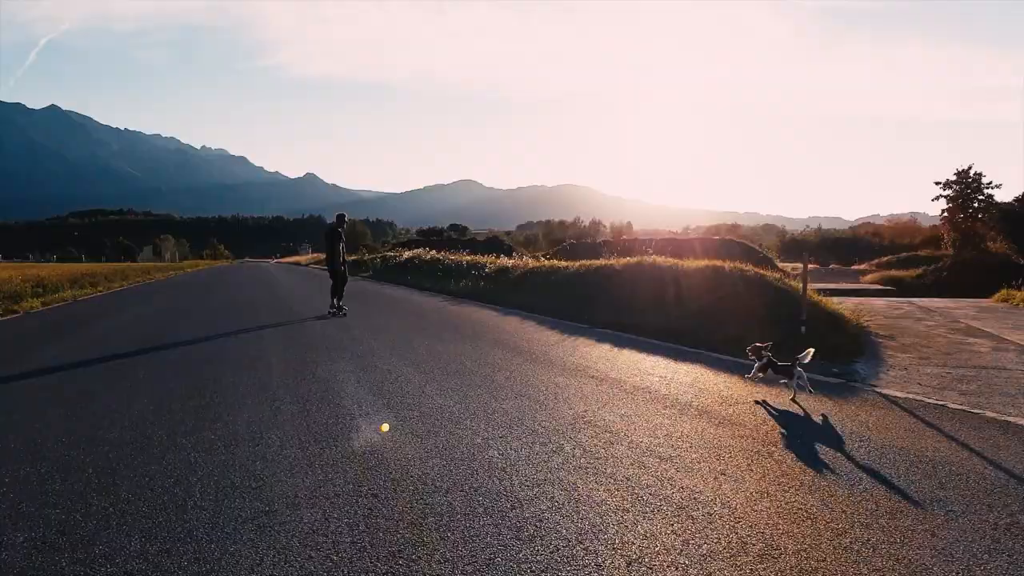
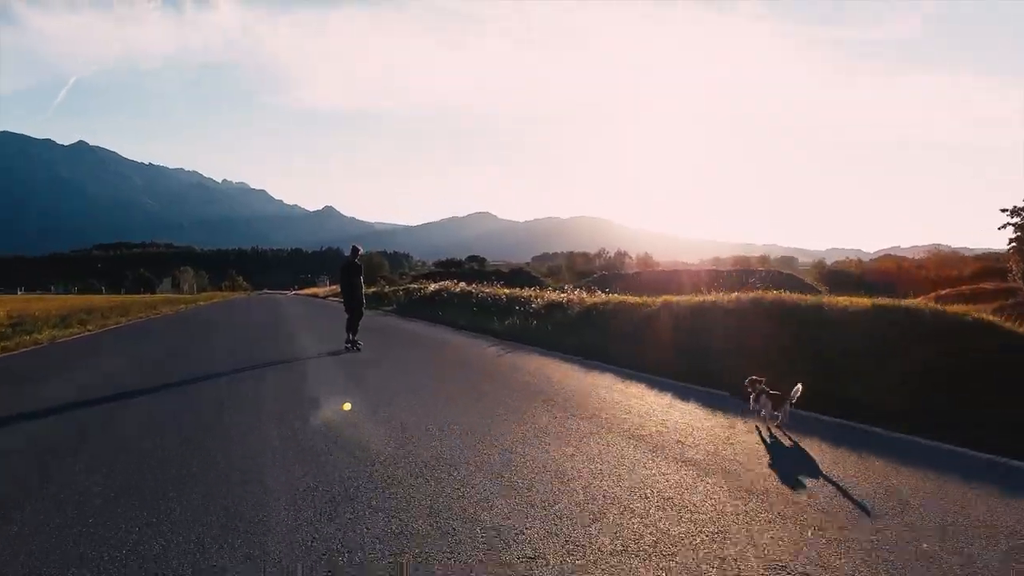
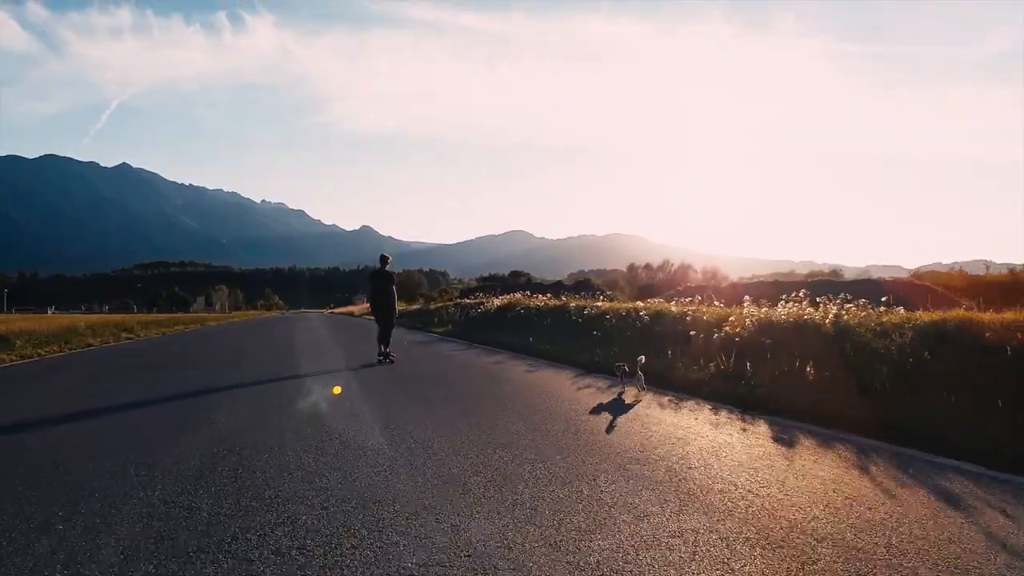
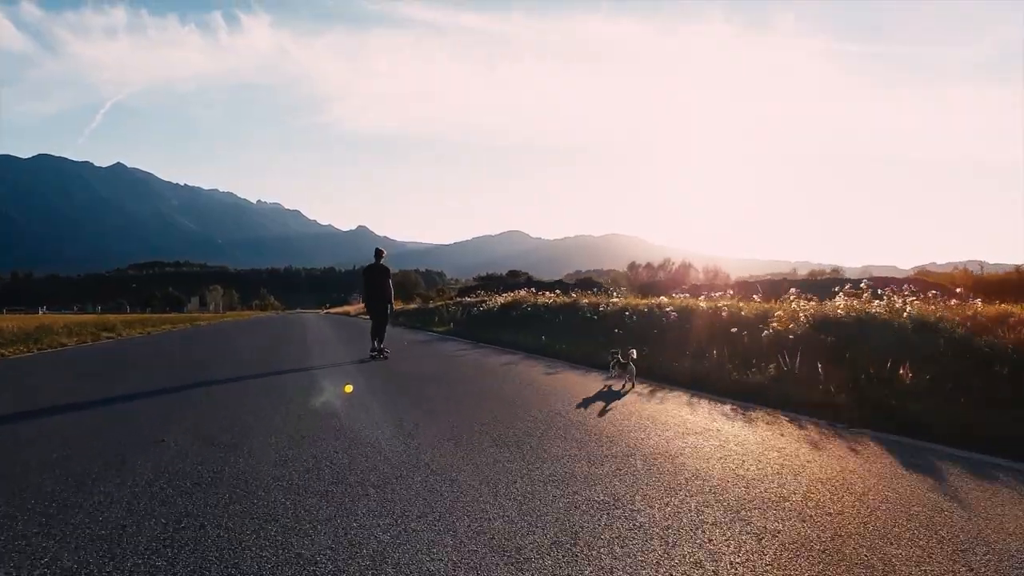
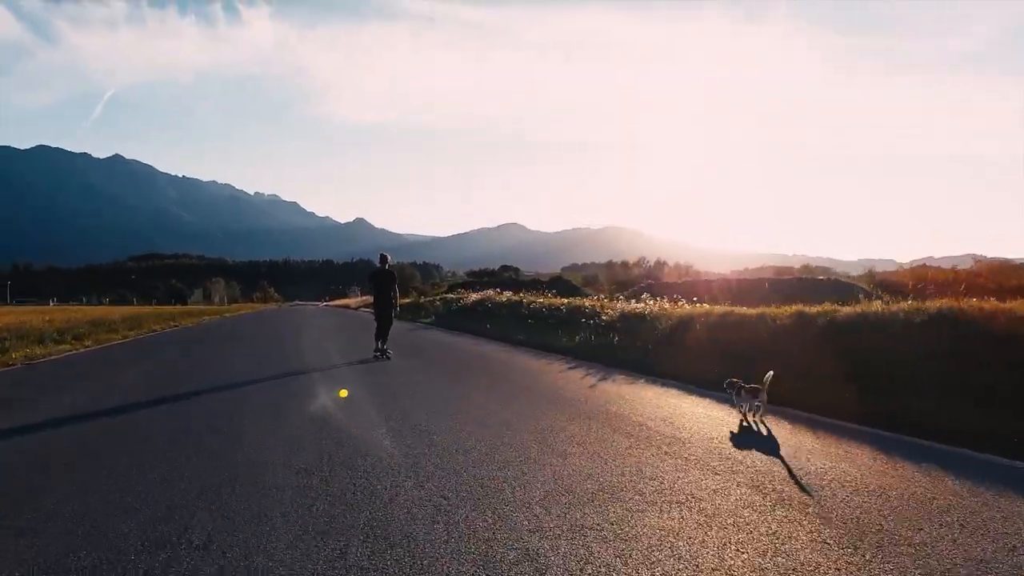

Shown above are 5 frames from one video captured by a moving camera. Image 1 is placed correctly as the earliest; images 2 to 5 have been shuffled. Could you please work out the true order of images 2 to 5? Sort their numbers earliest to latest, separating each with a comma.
2, 5, 3, 4
